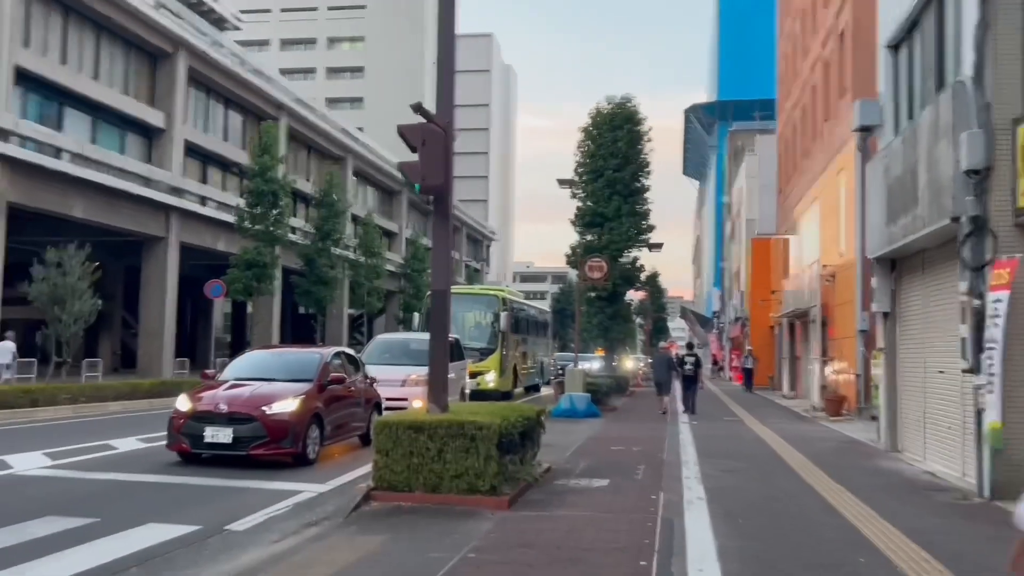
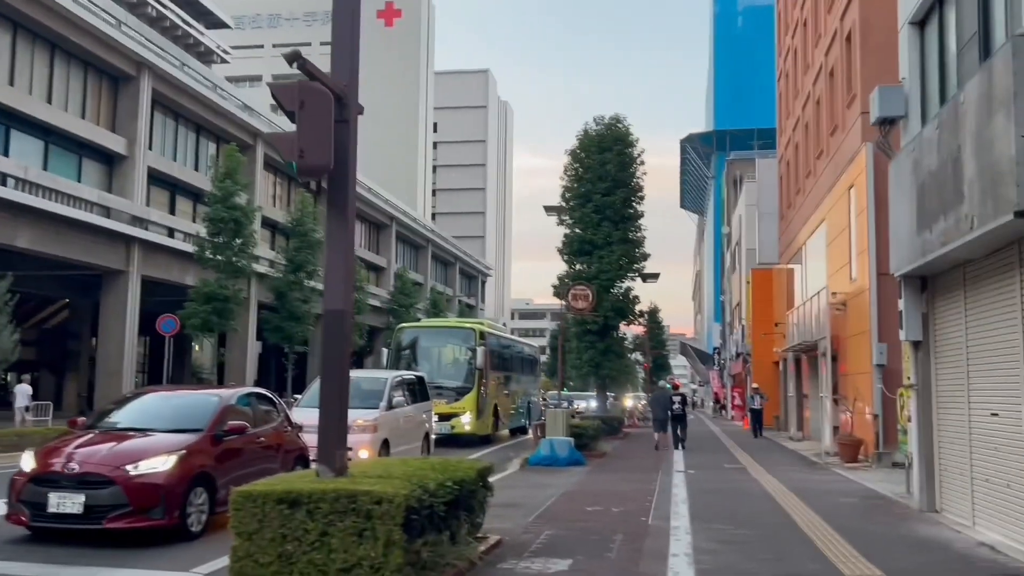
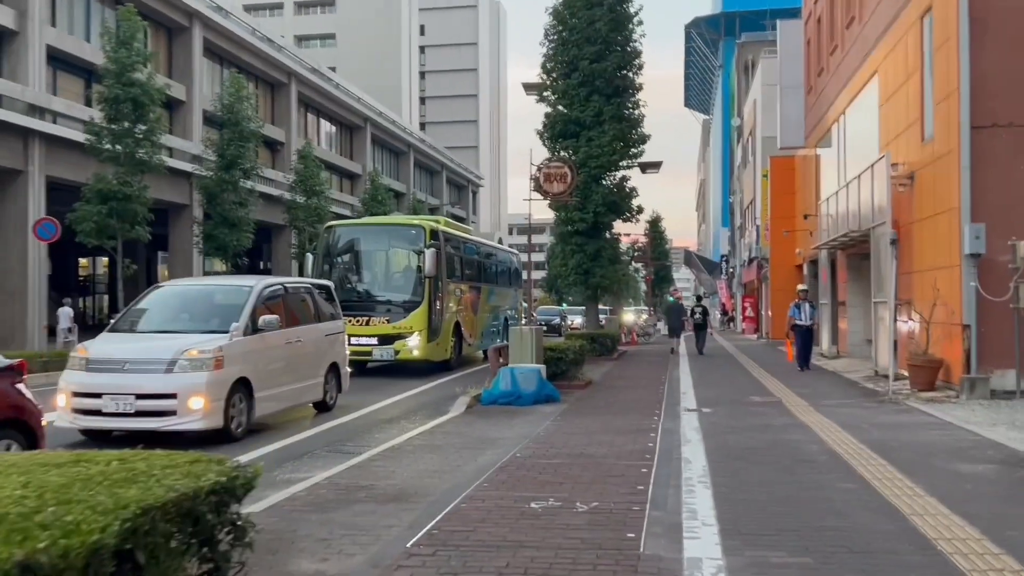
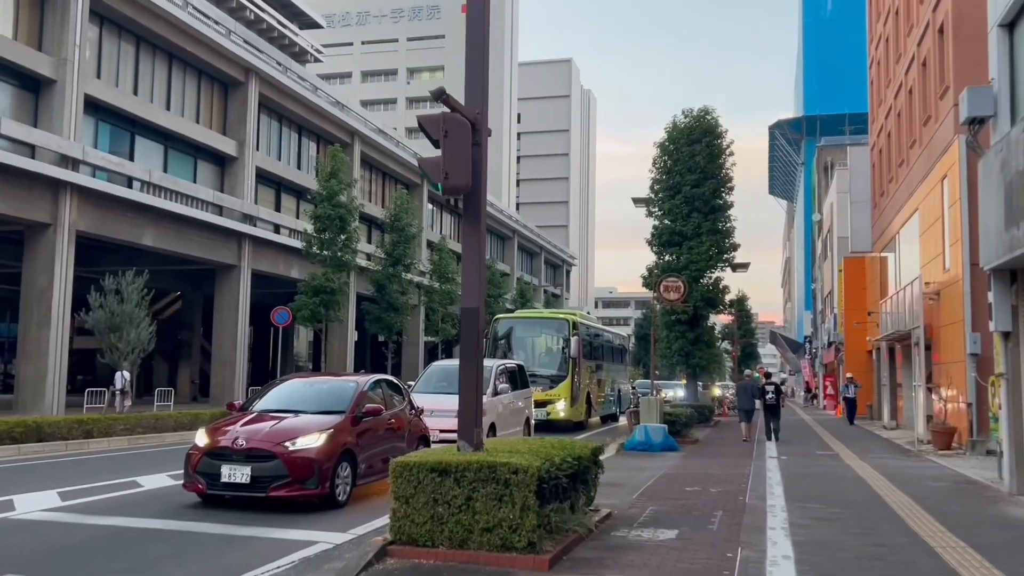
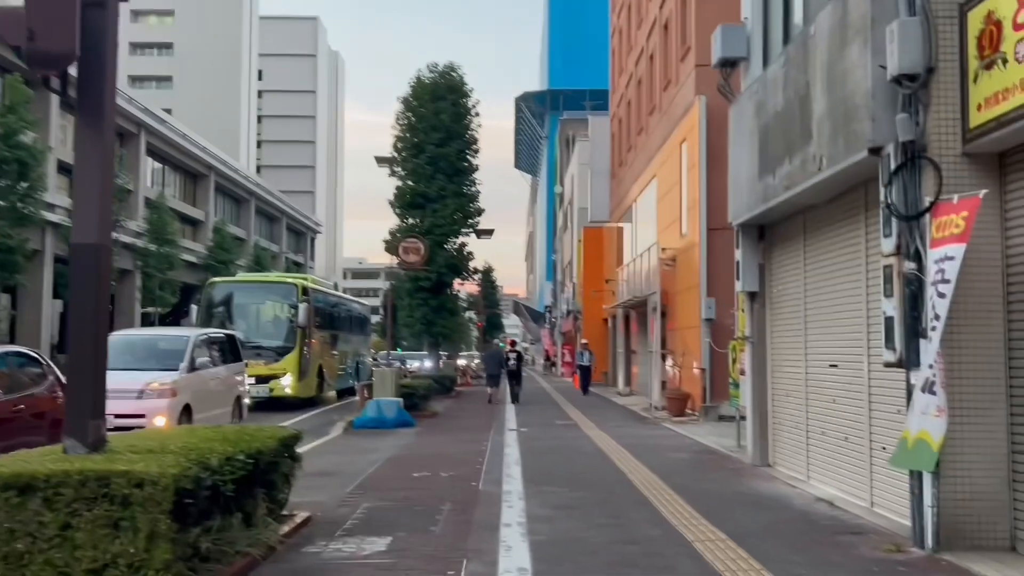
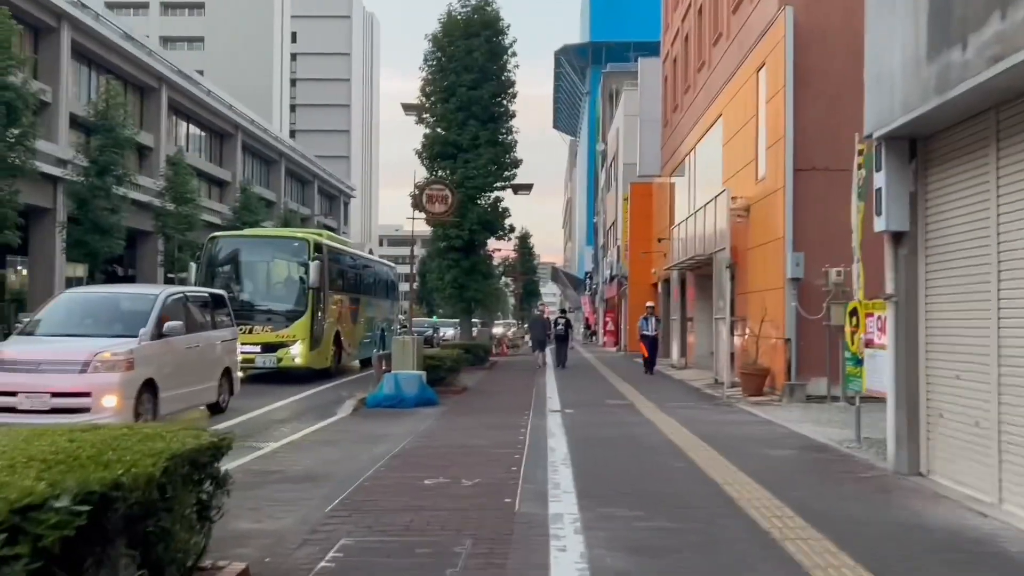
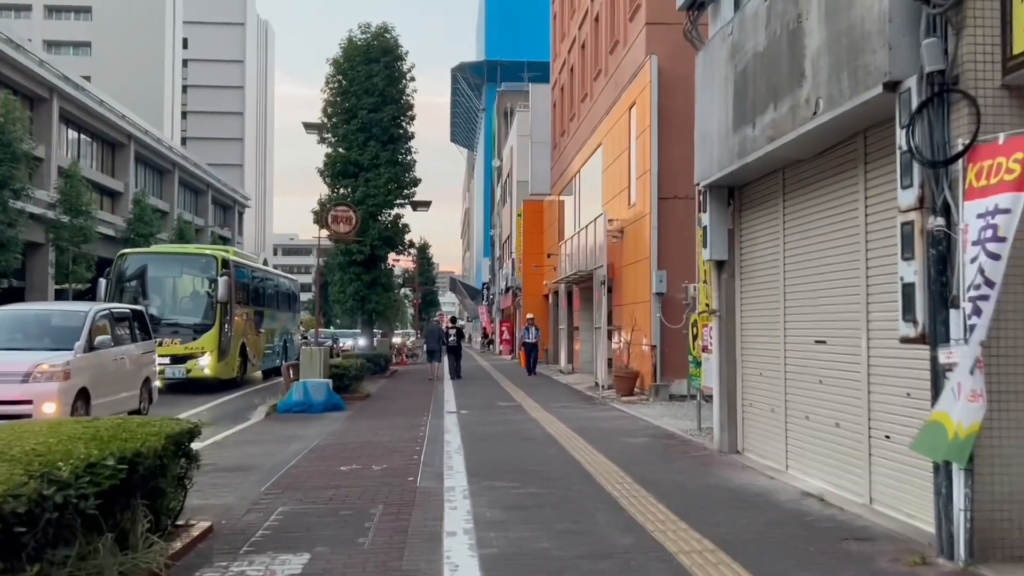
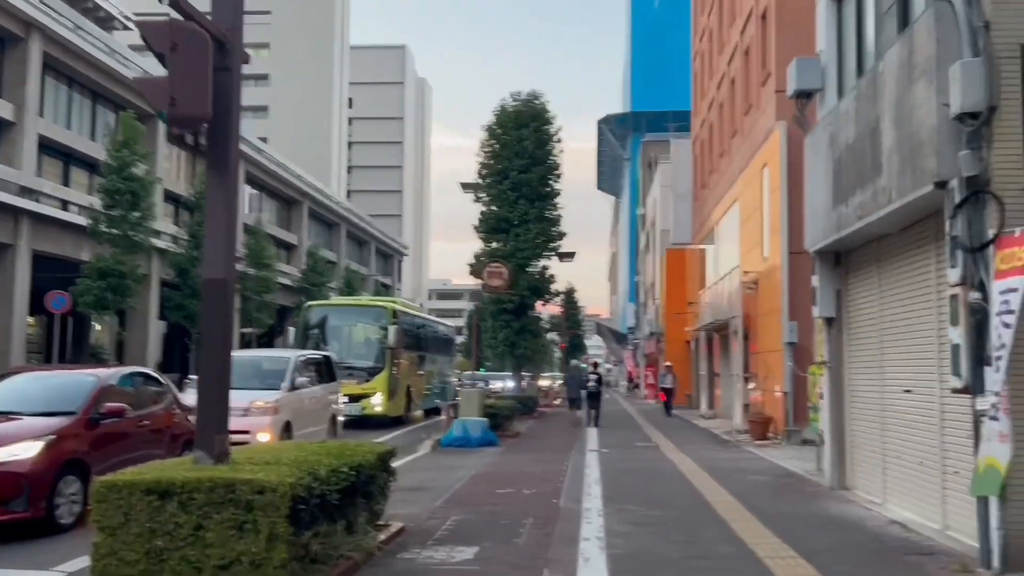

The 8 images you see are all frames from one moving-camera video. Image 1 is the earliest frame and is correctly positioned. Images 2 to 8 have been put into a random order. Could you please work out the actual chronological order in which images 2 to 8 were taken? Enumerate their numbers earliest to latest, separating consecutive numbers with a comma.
4, 2, 8, 5, 7, 6, 3
